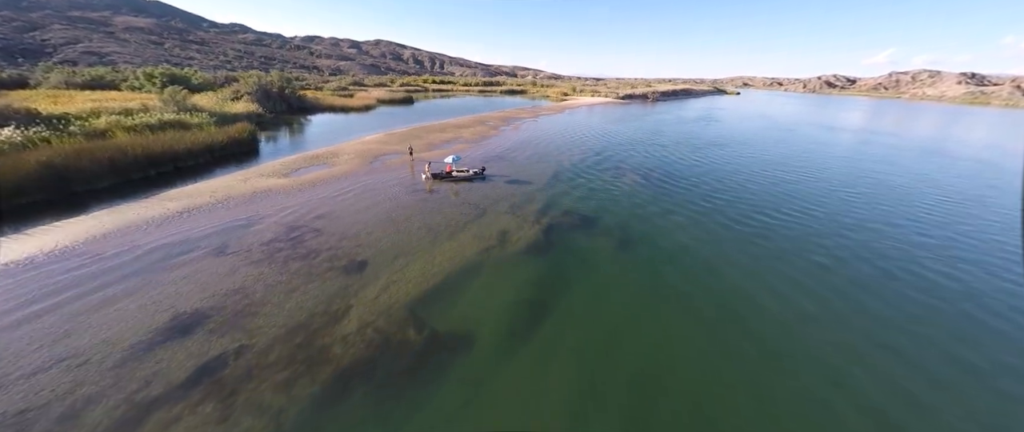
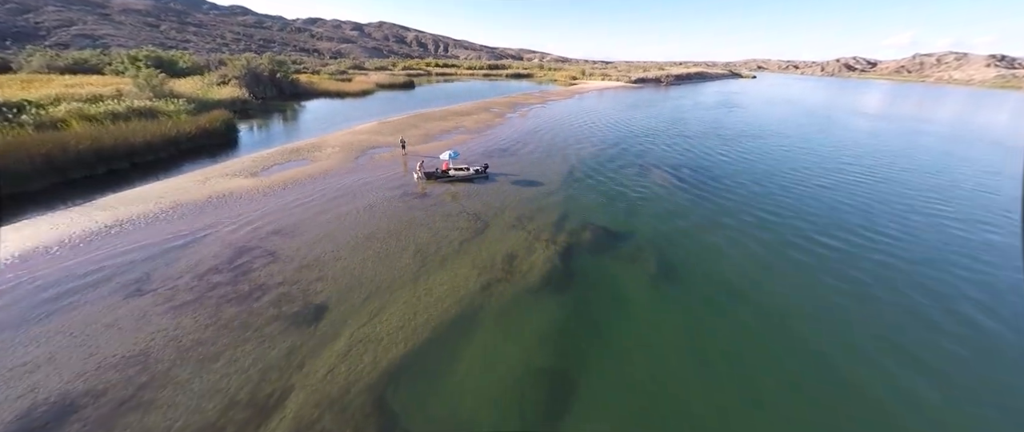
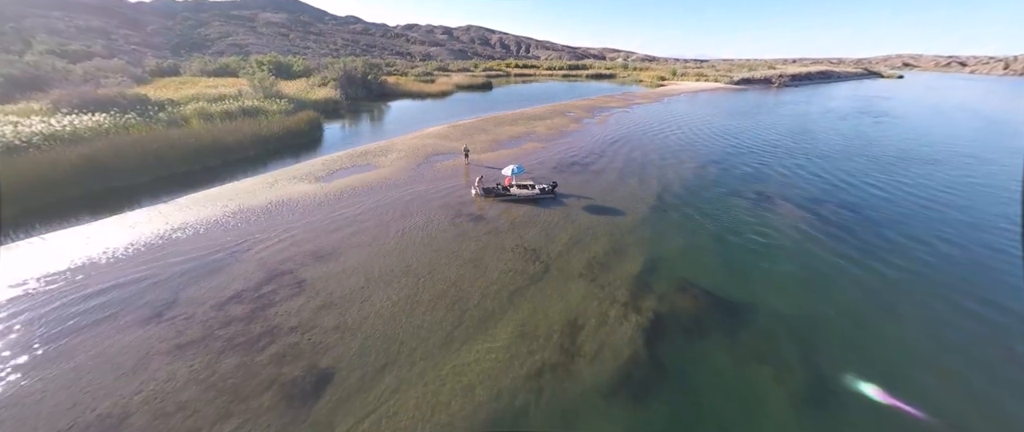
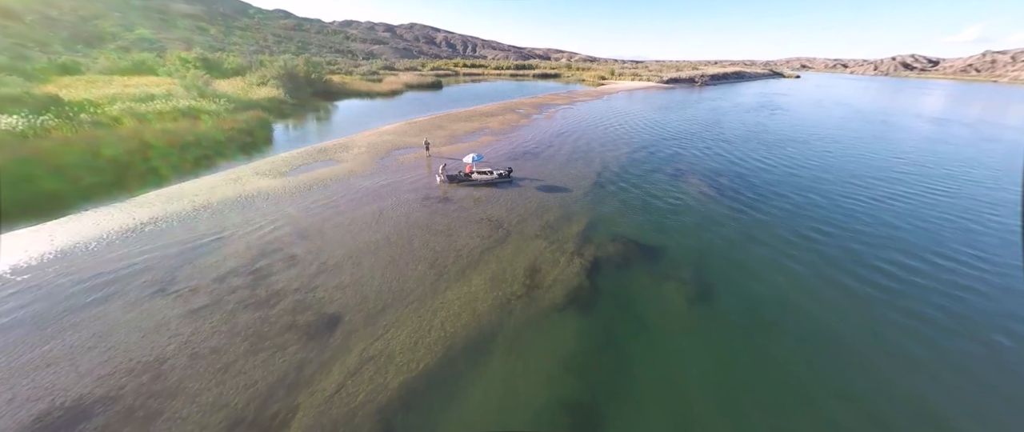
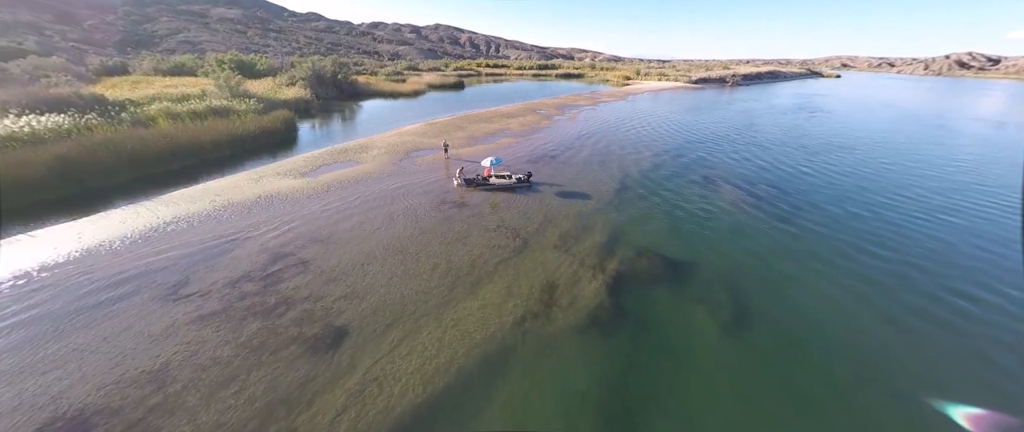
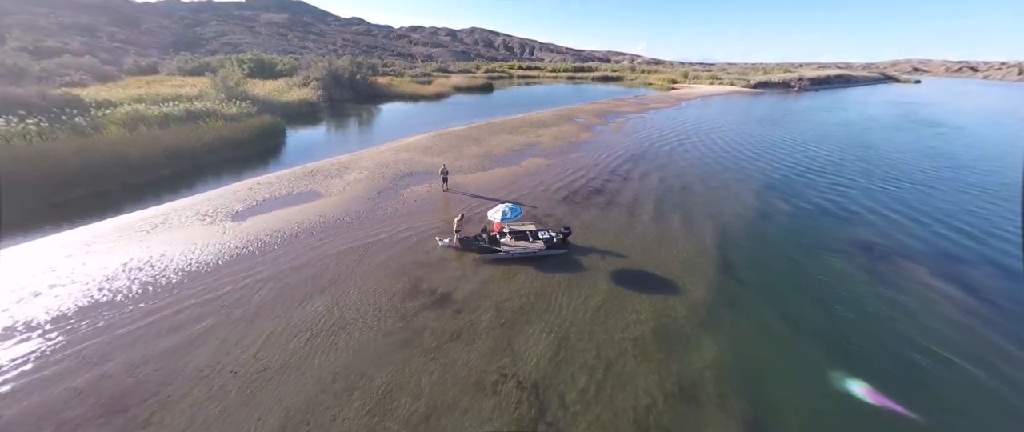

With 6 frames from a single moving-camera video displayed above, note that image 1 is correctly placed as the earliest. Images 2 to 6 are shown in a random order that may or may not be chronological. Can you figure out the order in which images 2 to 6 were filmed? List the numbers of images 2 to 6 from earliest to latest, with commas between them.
2, 4, 5, 3, 6
